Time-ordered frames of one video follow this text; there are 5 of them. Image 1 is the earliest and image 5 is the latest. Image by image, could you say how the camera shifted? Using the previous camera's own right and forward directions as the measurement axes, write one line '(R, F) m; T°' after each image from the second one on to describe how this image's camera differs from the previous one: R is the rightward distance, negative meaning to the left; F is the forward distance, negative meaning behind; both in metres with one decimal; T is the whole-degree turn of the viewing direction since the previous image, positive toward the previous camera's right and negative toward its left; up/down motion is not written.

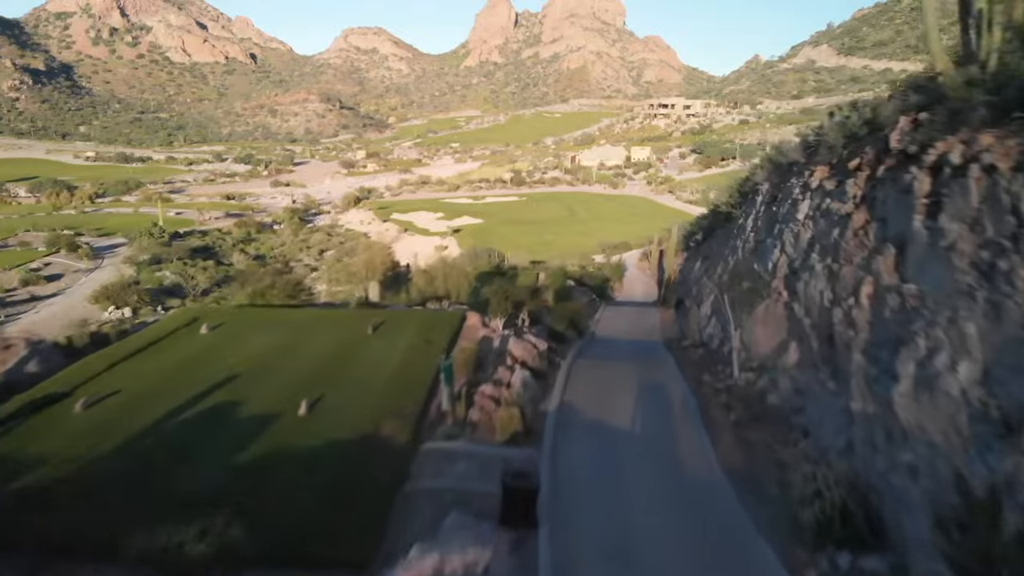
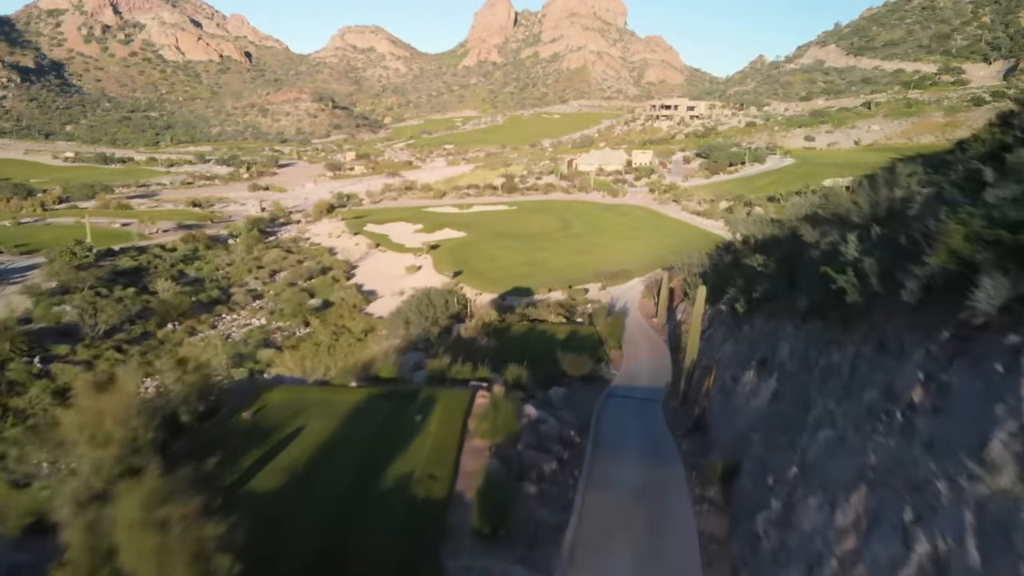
(+1.1, +7.1) m; 0°
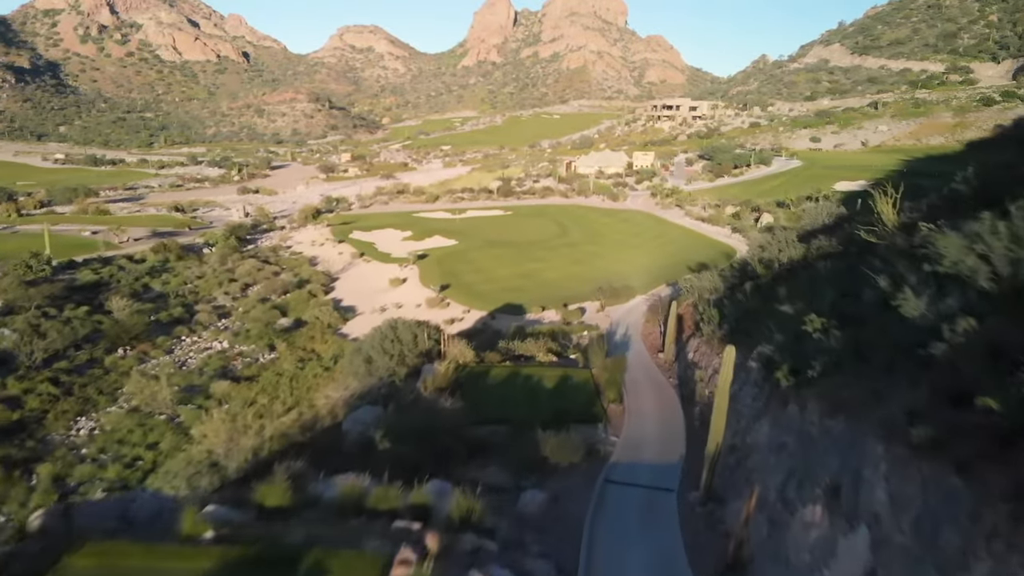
(+0.5, +3.4) m; 0°
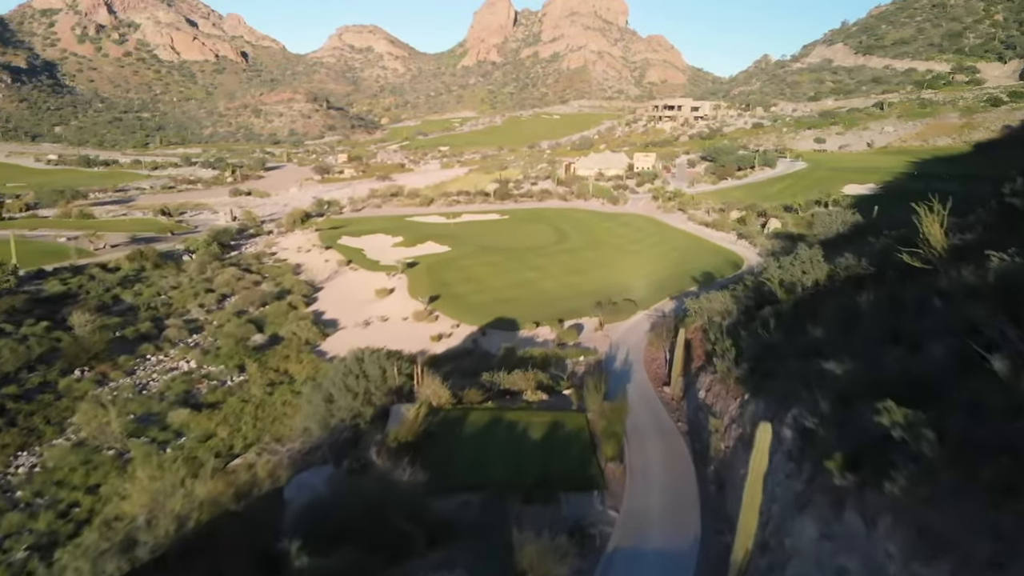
(+0.4, +2.4) m; 0°
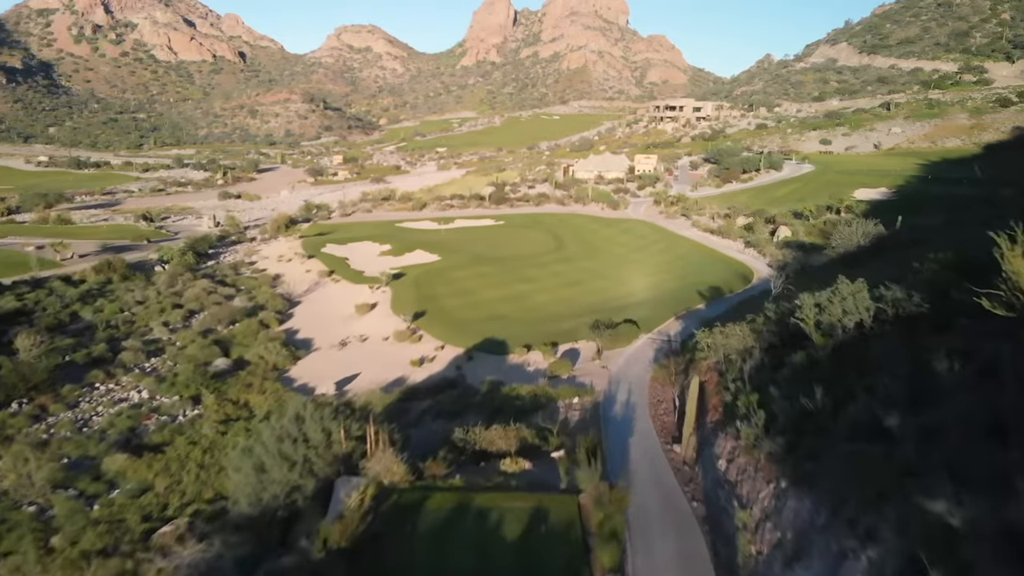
(+0.5, +3.0) m; 0°
